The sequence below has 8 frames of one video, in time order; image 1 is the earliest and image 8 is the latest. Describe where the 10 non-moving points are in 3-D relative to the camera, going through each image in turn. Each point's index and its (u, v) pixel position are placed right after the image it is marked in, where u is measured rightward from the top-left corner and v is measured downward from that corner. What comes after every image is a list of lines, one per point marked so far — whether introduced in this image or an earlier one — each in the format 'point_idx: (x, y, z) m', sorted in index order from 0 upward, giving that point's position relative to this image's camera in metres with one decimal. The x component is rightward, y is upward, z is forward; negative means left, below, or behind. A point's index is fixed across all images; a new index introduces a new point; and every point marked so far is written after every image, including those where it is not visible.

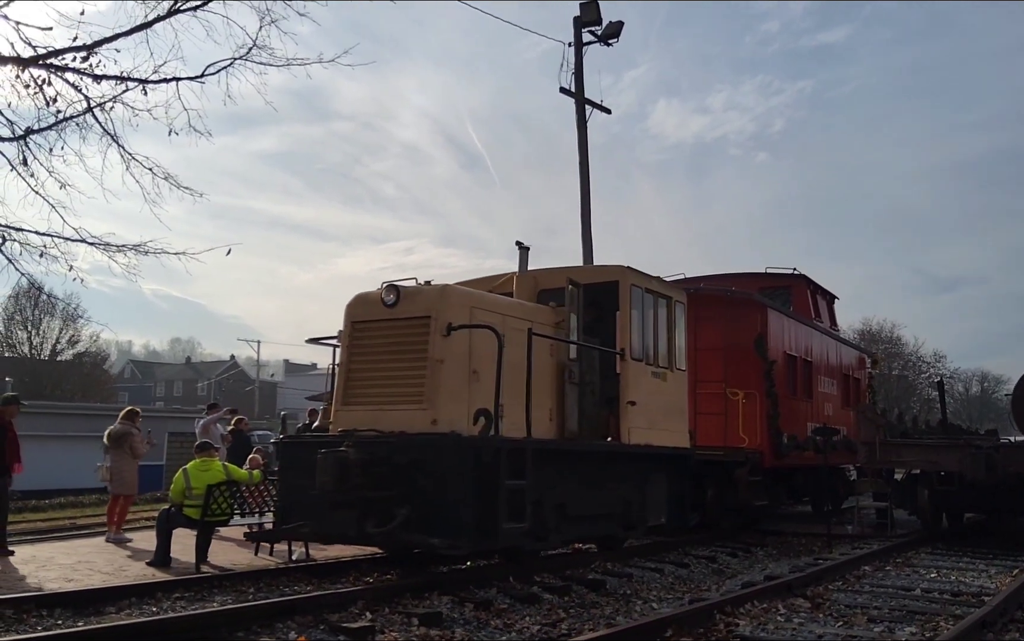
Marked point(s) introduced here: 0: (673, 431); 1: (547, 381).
0: (+1.8, -1.3, +10.0) m
1: (+0.3, -0.6, +8.7) m
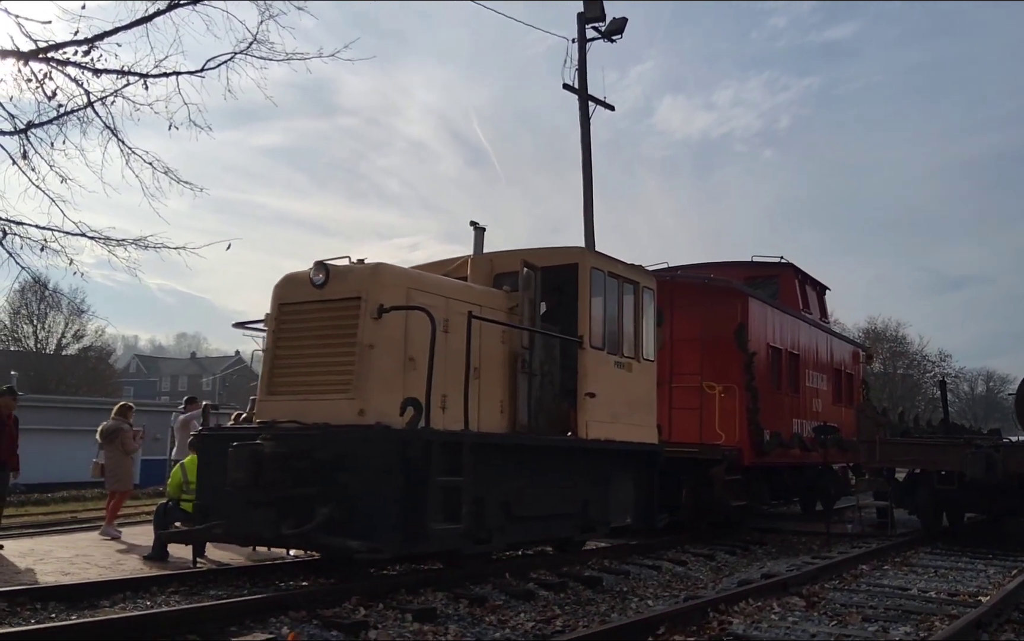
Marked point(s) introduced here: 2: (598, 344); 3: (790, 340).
0: (+1.3, -1.1, +9.3) m
1: (-0.2, -0.5, +8.1) m
2: (+0.8, -0.2, +8.7) m
3: (+4.3, -0.3, +13.4) m
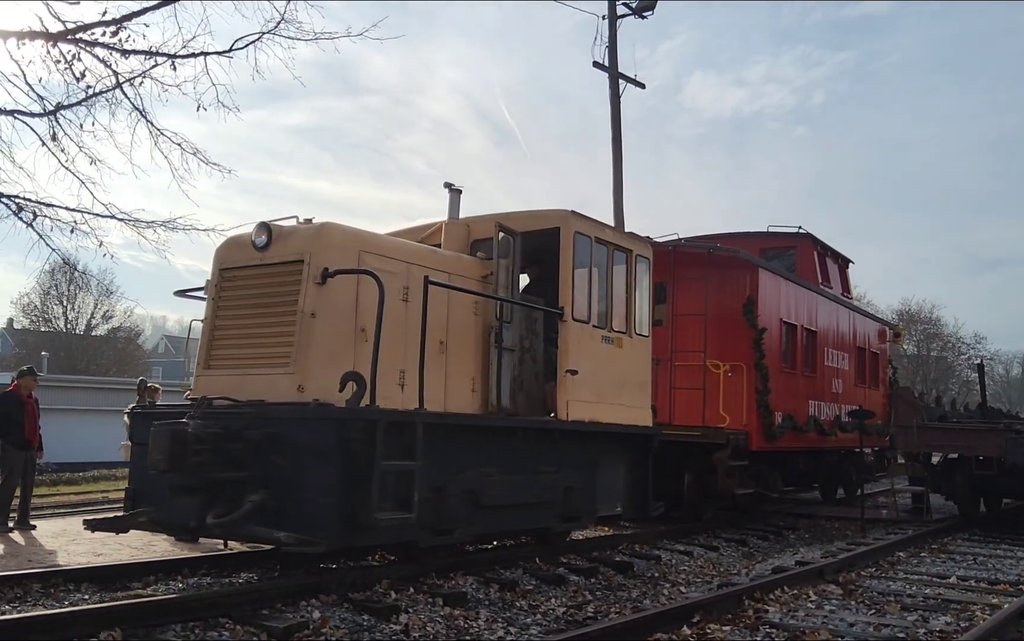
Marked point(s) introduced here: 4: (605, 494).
0: (+1.1, -0.8, +8.5) m
1: (-0.4, -0.2, +7.3) m
2: (+0.6, 0.0, +8.0) m
3: (+4.3, +0.1, +12.5) m
4: (+0.9, -1.7, +8.4) m
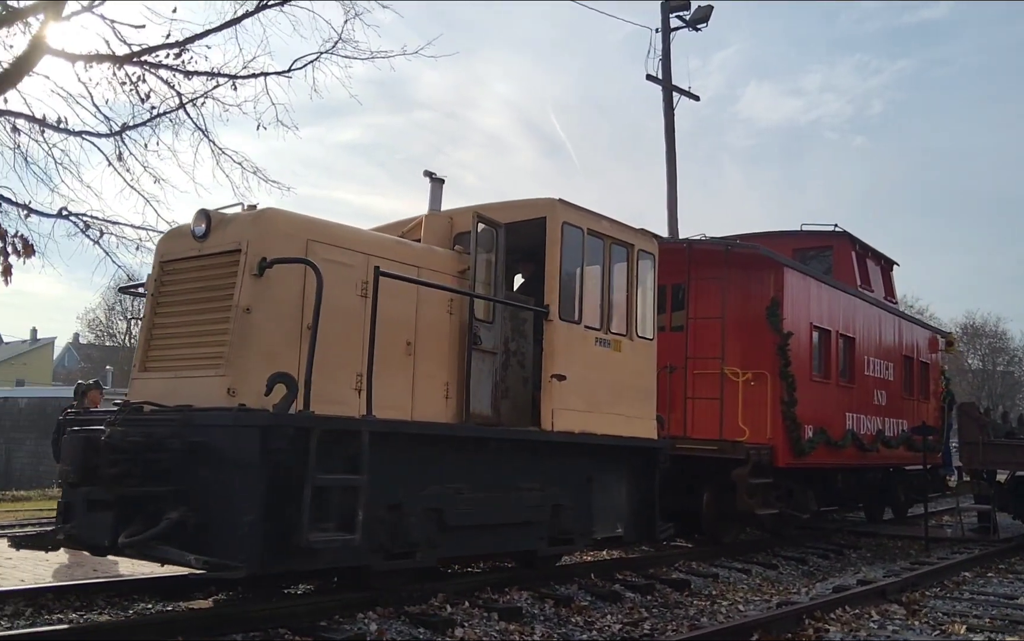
0: (+1.0, -0.9, +7.7) m
1: (-0.6, -0.2, +6.6) m
2: (+0.5, 0.0, +7.2) m
3: (+4.4, 0.0, +11.5) m
4: (+0.8, -1.7, +7.6) m
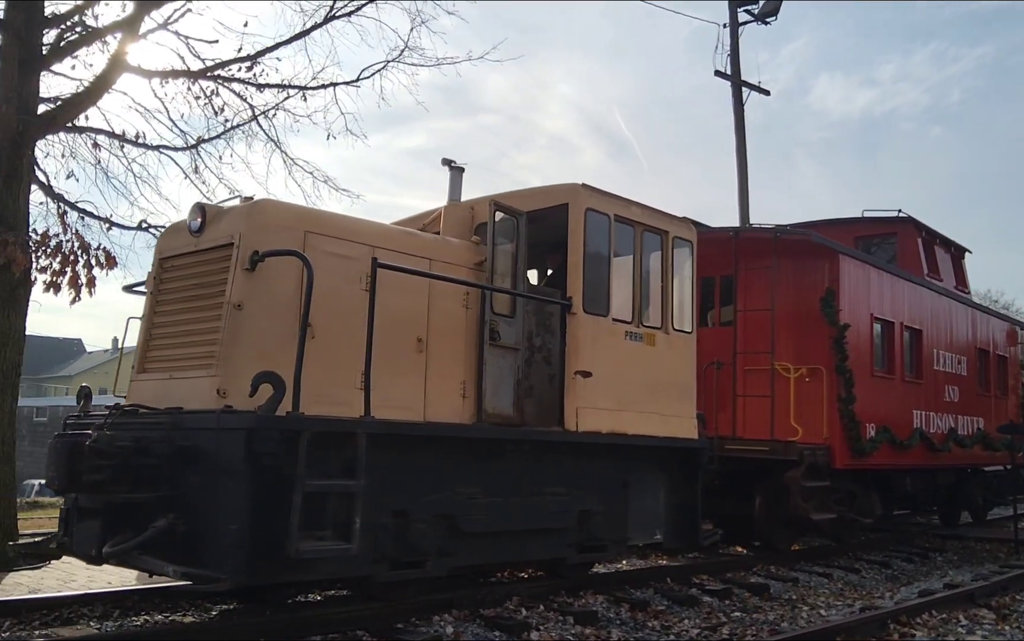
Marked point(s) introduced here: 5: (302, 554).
0: (+1.2, -0.8, +7.2) m
1: (-0.4, -0.2, +6.3) m
2: (+0.7, +0.1, +6.7) m
3: (+4.9, +0.1, +10.8) m
4: (+1.0, -1.6, +7.1) m
5: (-1.1, -1.2, +4.6) m
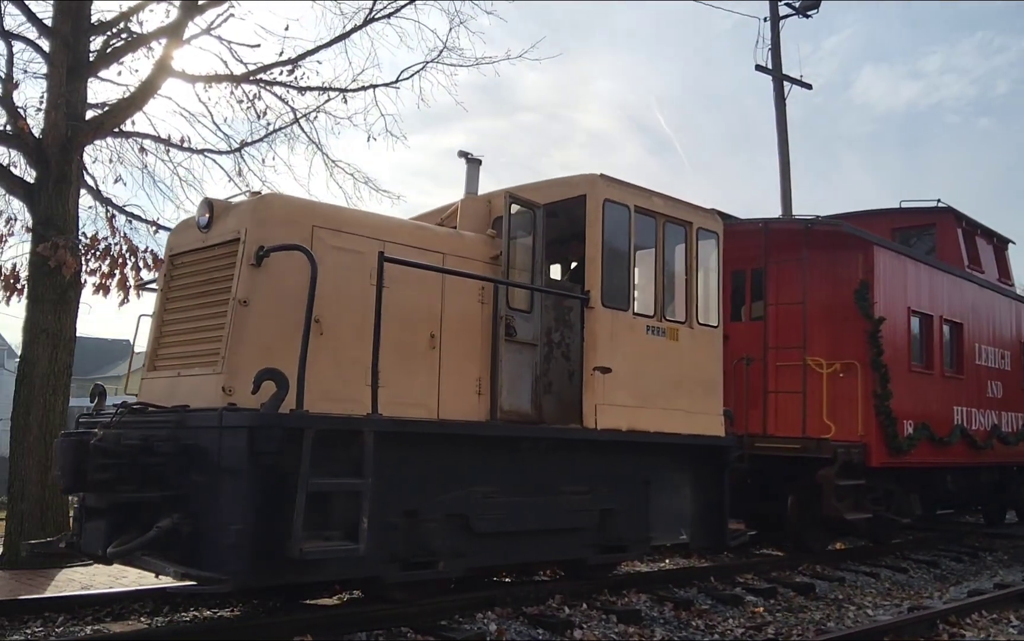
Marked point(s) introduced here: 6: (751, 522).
0: (+1.4, -0.7, +7.0) m
1: (-0.3, -0.1, +6.1) m
2: (+0.8, +0.1, +6.6) m
3: (+5.2, +0.2, +10.4) m
4: (+1.2, -1.6, +6.9) m
5: (-1.1, -1.2, +4.5) m
6: (+2.4, -2.1, +8.9) m
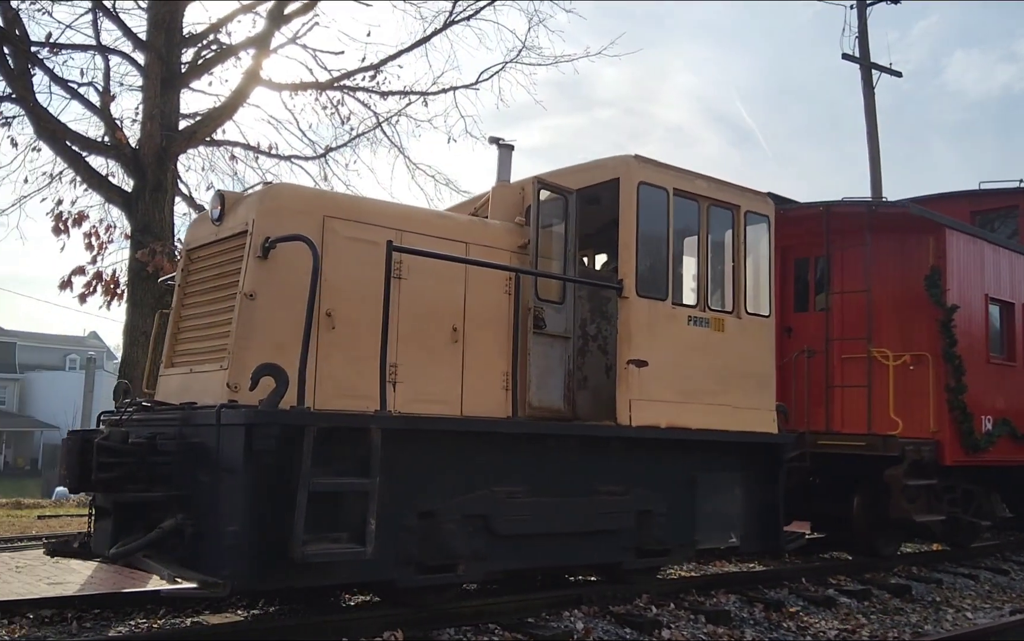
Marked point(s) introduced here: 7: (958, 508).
0: (+1.7, -0.7, +6.6) m
1: (-0.1, -0.1, +5.9) m
2: (+1.0, +0.2, +6.2) m
3: (+5.8, +0.3, +9.5) m
4: (+1.5, -1.5, +6.5) m
5: (-1.0, -1.2, +4.3) m
6: (+2.9, -2.0, +8.3) m
7: (+4.1, -1.8, +8.1) m
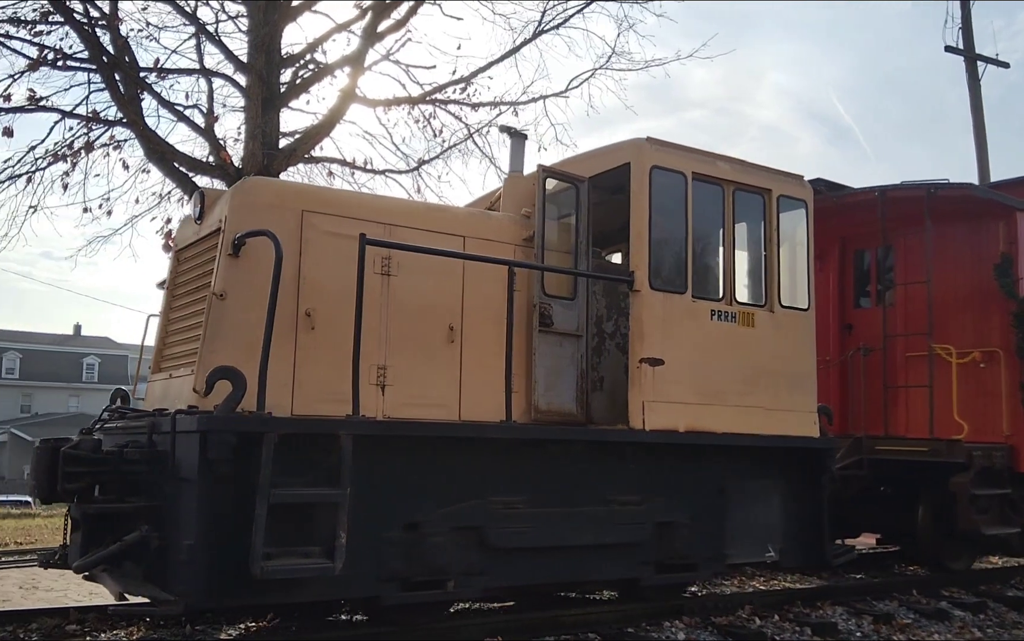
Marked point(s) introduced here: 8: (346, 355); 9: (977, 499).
0: (+1.8, -0.6, +6.0) m
1: (-0.1, -0.1, +5.5) m
2: (+1.0, +0.2, +5.7) m
3: (+6.2, +0.4, +8.5) m
4: (+1.6, -1.5, +5.9) m
5: (-1.2, -1.2, +4.0) m
6: (+3.2, -1.9, +7.6) m
7: (+4.4, -1.7, +7.3) m
8: (-0.9, -0.2, +5.0) m
9: (+3.6, -1.4, +6.6) m
